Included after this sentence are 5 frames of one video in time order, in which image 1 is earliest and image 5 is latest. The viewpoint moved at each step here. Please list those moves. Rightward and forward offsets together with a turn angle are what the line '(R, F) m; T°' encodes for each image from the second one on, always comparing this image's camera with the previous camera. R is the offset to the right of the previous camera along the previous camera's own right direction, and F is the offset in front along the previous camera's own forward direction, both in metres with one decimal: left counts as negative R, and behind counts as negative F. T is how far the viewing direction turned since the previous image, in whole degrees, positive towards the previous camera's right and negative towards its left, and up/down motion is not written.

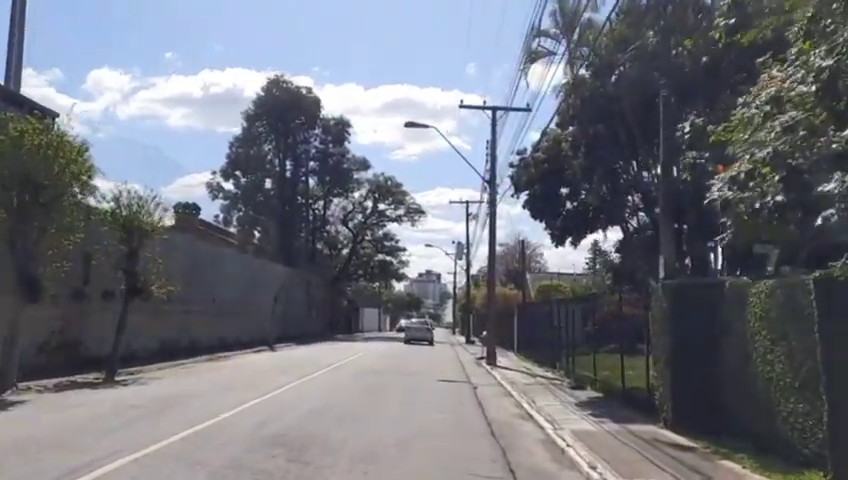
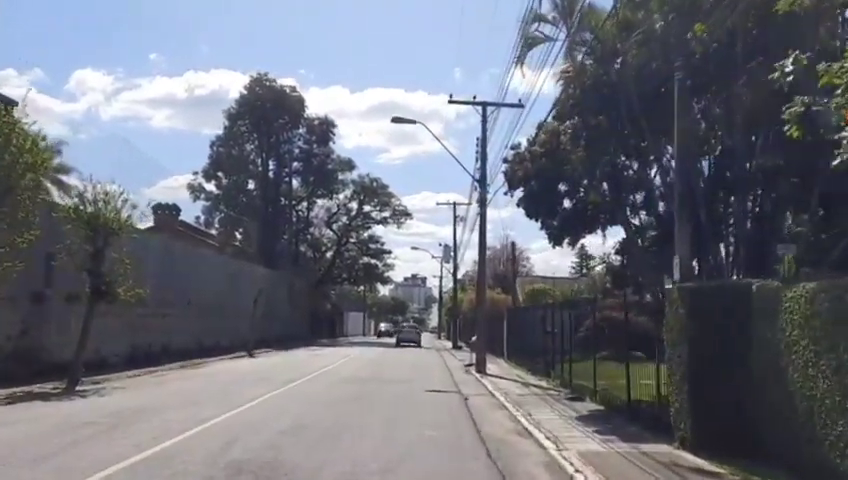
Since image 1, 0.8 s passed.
(-0.1, +1.8) m; +1°
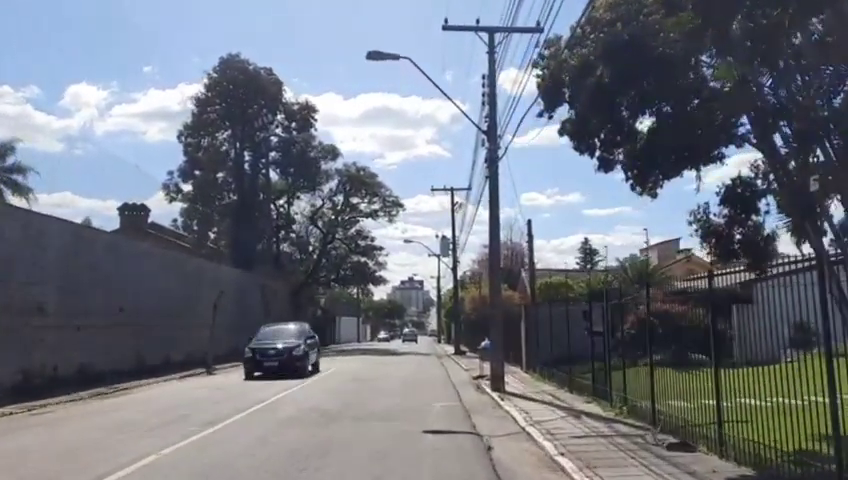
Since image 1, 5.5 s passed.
(+0.1, +9.9) m; 0°
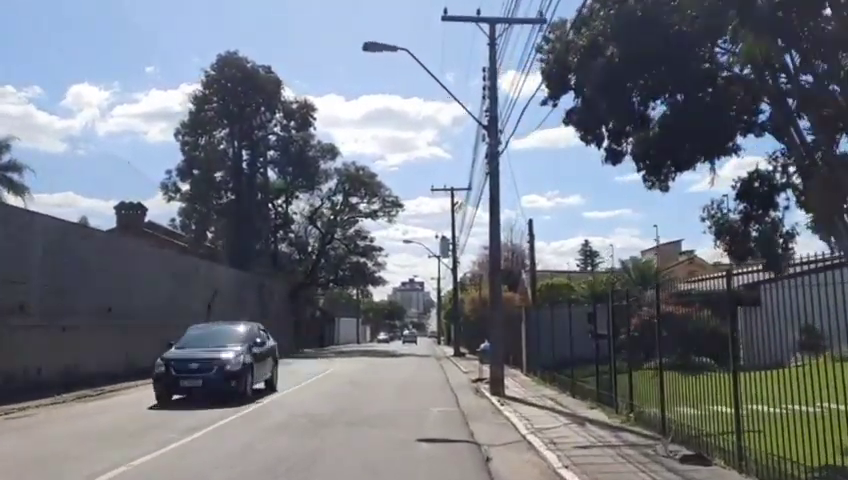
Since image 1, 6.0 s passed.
(+0.1, +1.0) m; 0°
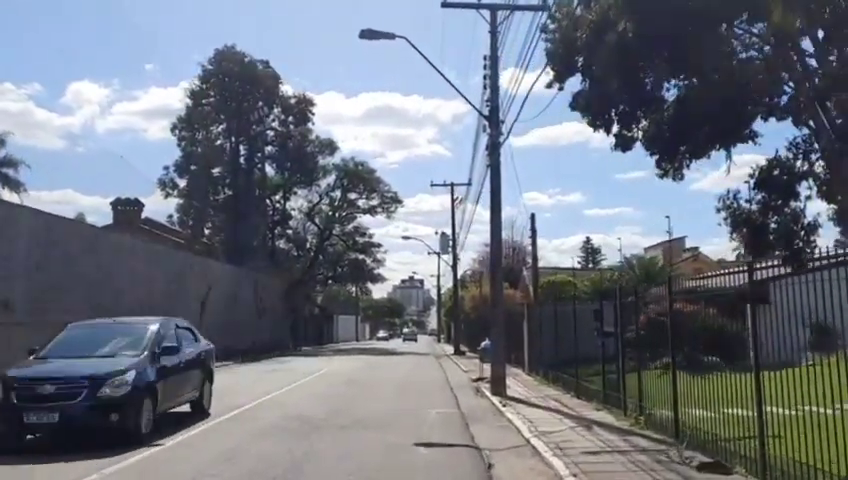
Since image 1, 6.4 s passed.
(0.0, +0.9) m; 0°
